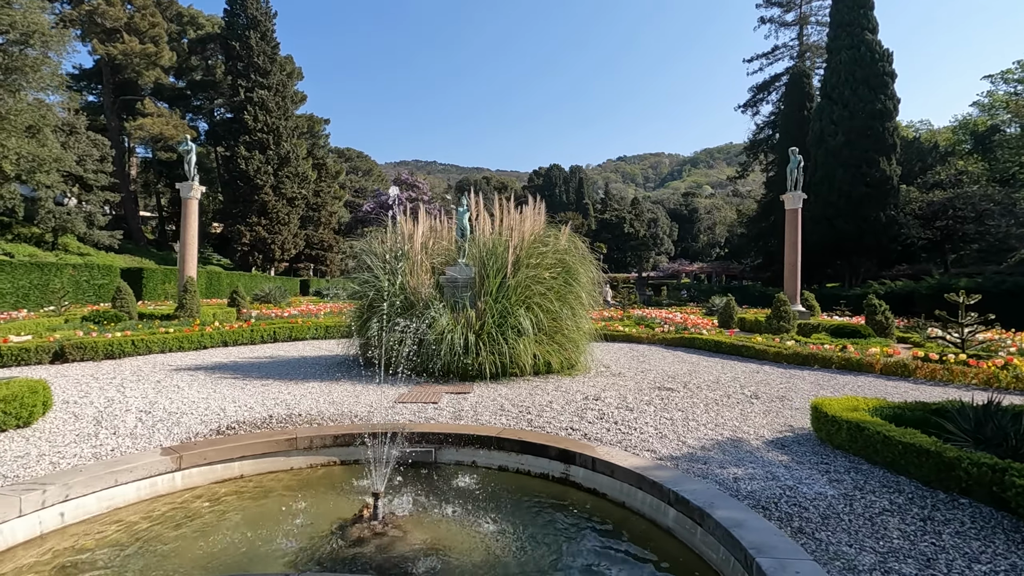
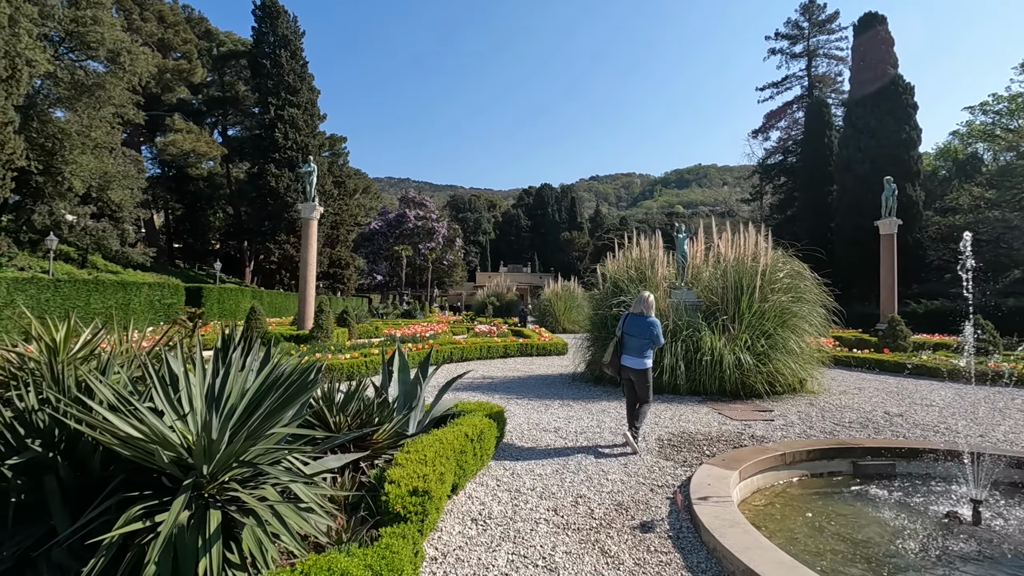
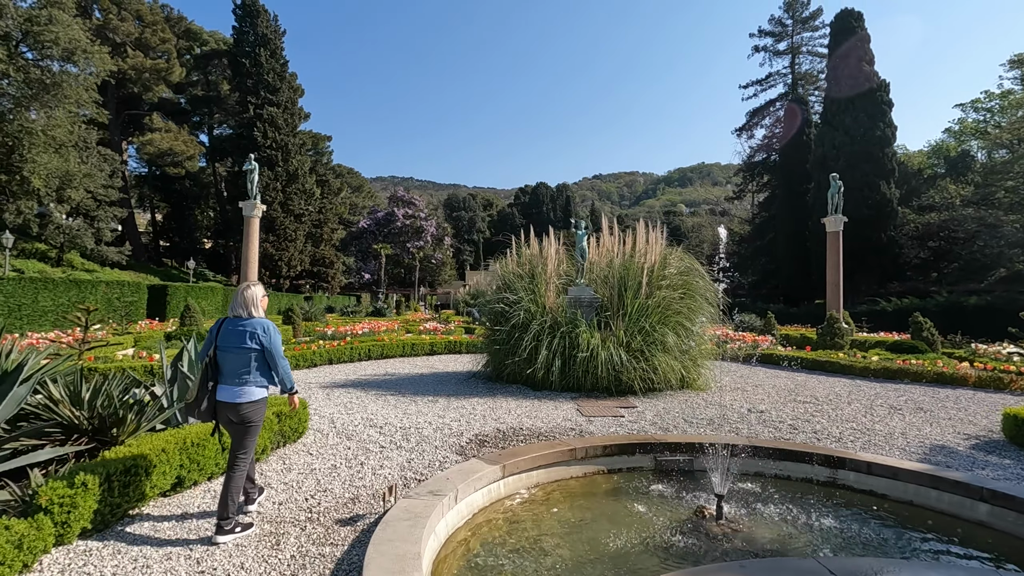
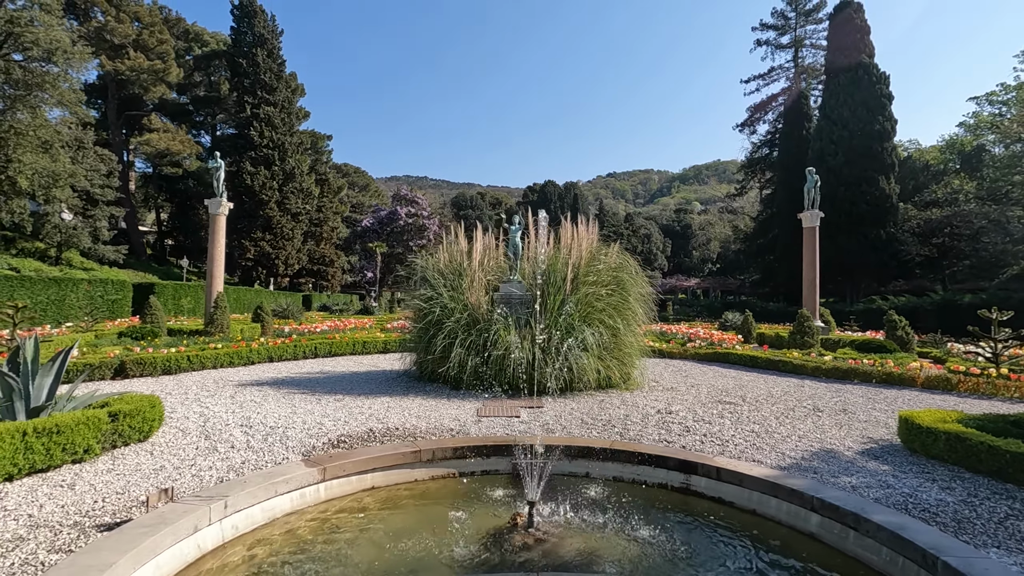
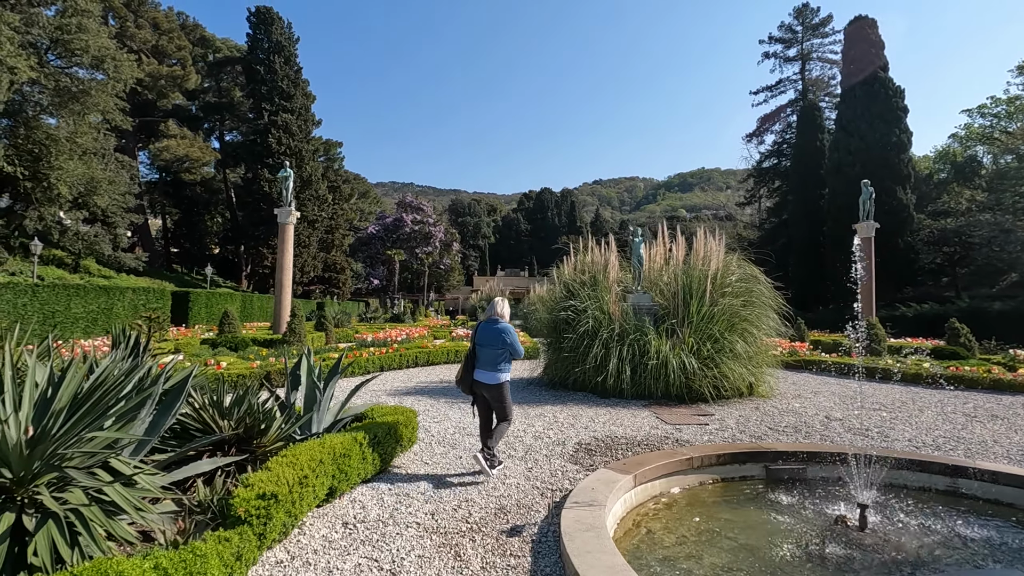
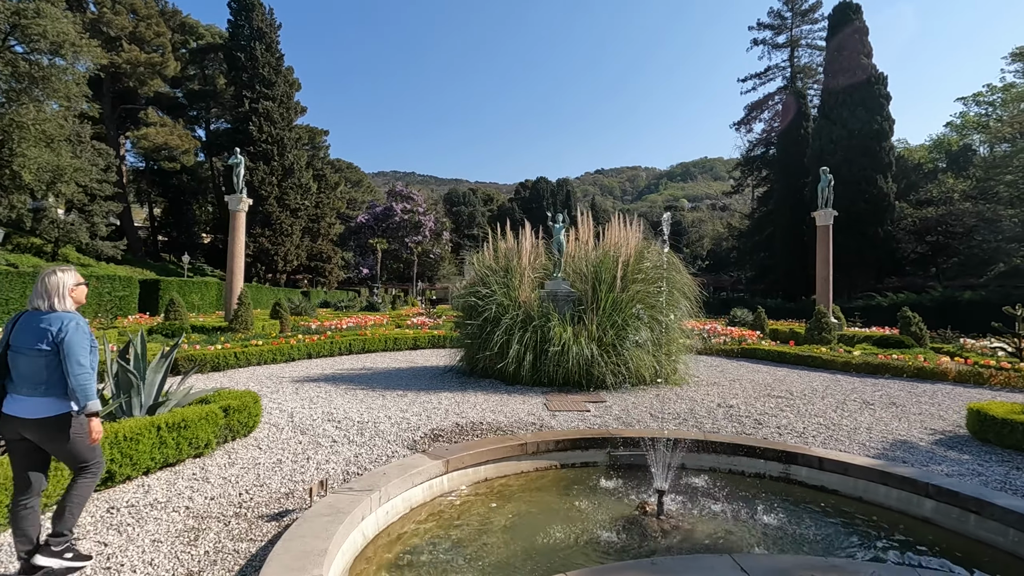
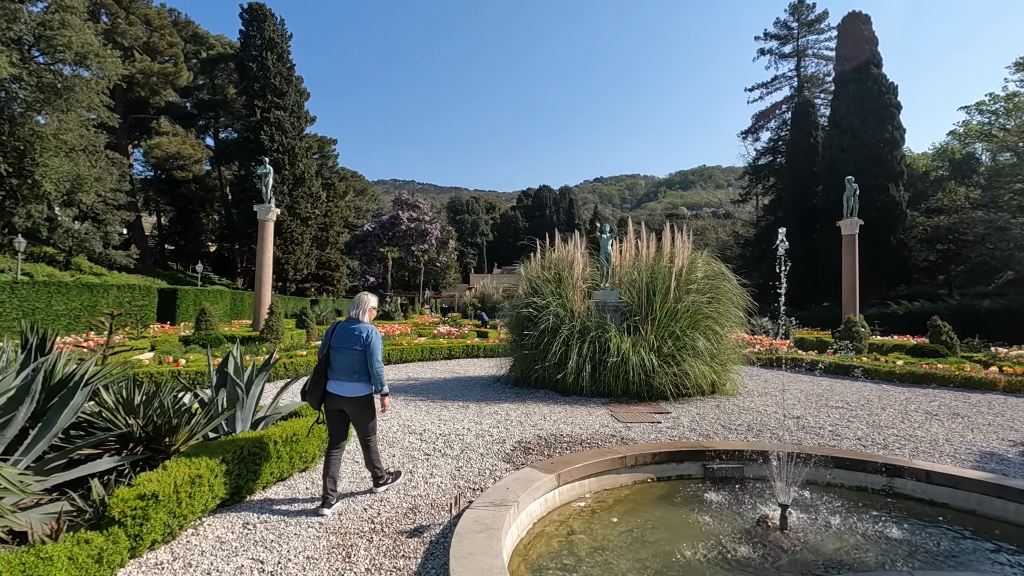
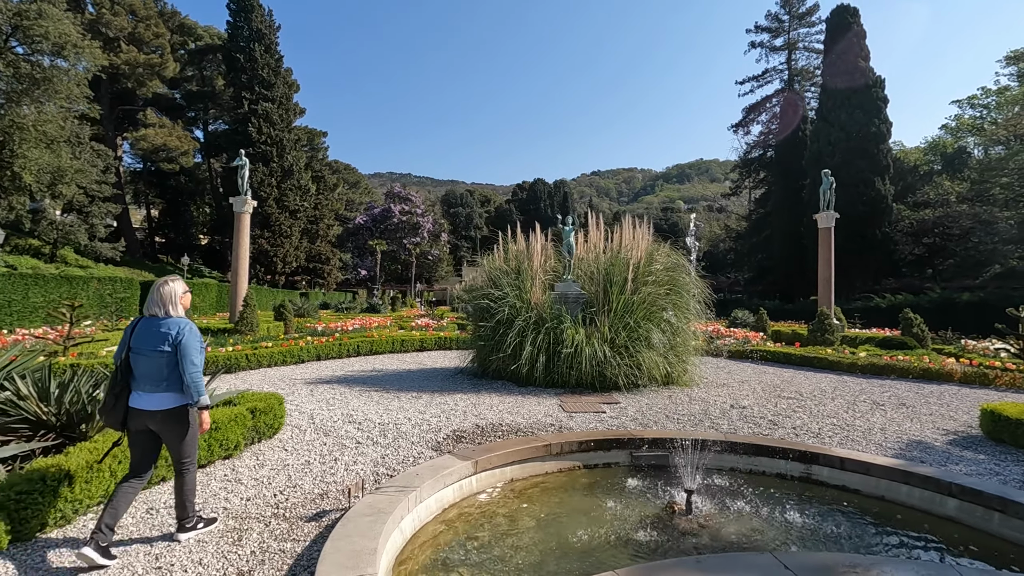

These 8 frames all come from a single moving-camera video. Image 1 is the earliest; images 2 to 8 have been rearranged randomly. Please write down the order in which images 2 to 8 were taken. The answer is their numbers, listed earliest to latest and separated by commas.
4, 6, 8, 3, 7, 5, 2
